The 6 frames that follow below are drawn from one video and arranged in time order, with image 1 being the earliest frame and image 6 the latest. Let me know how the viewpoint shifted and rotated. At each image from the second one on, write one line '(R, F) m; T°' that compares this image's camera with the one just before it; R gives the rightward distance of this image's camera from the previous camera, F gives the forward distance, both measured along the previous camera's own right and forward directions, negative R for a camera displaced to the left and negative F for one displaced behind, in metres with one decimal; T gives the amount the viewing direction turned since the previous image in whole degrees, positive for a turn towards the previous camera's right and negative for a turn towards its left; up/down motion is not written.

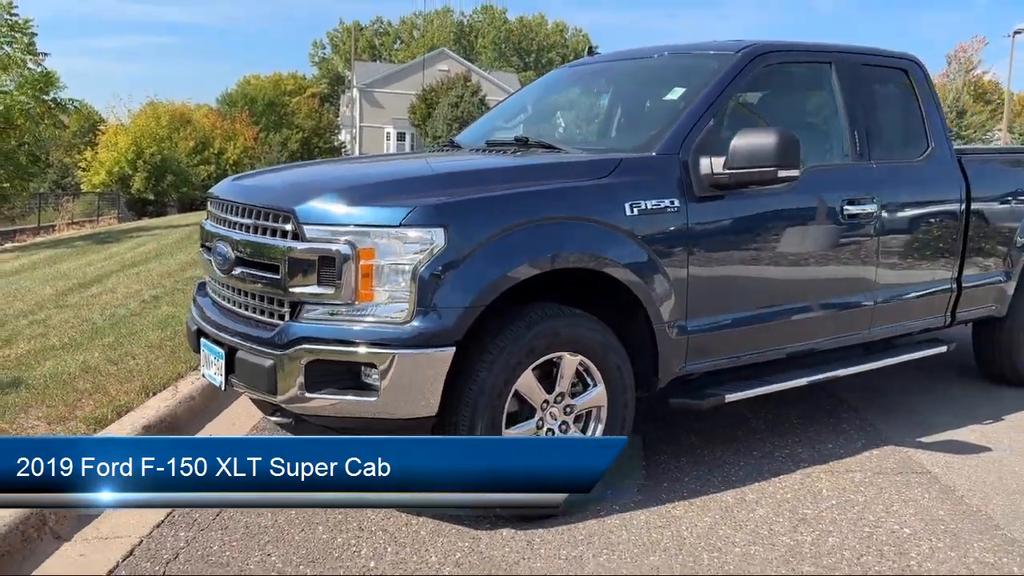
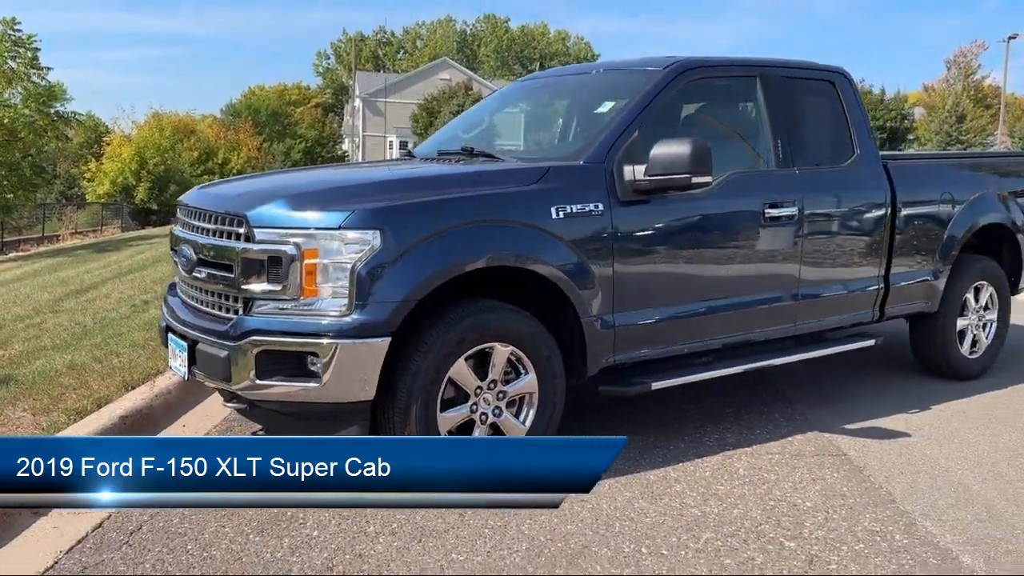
(+0.3, -0.3) m; 0°
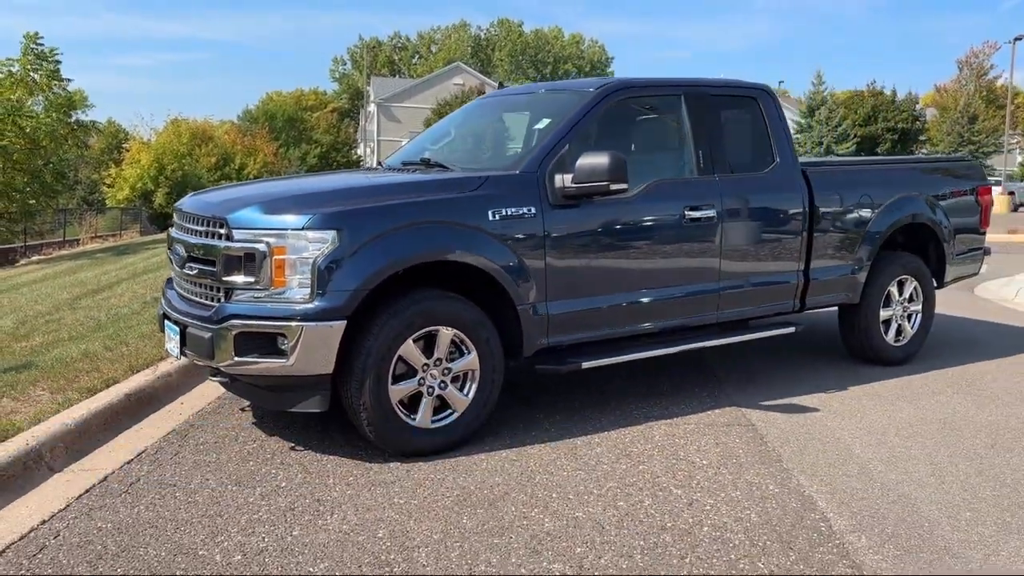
(+0.4, -0.7) m; -1°
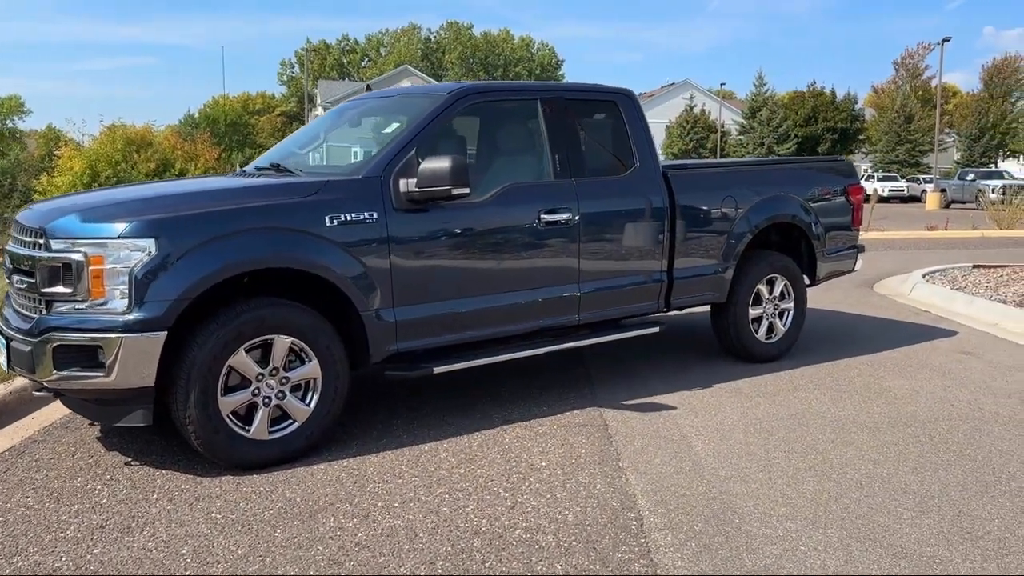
(+0.7, 0.0) m; +3°
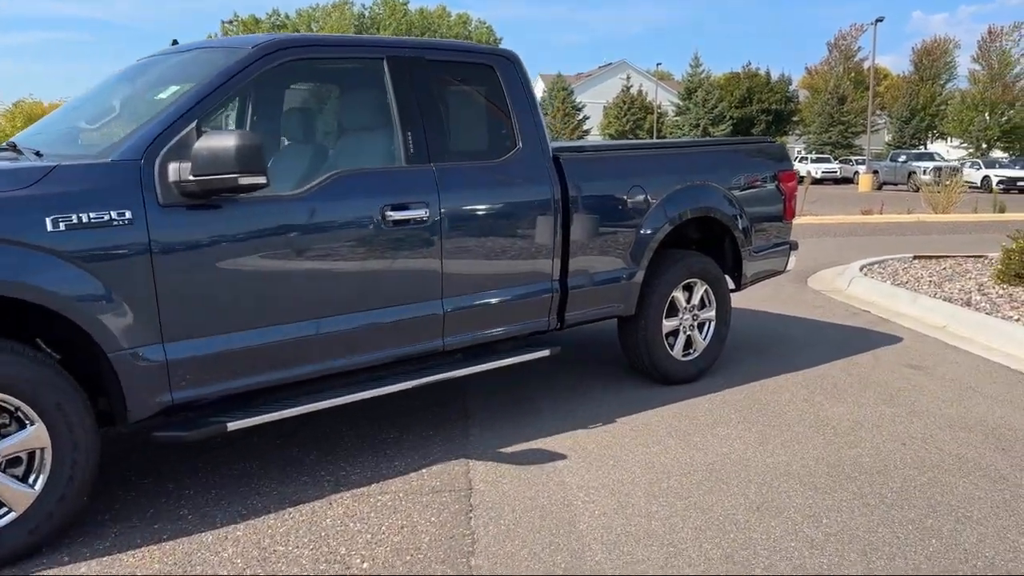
(+0.5, +1.2) m; +4°
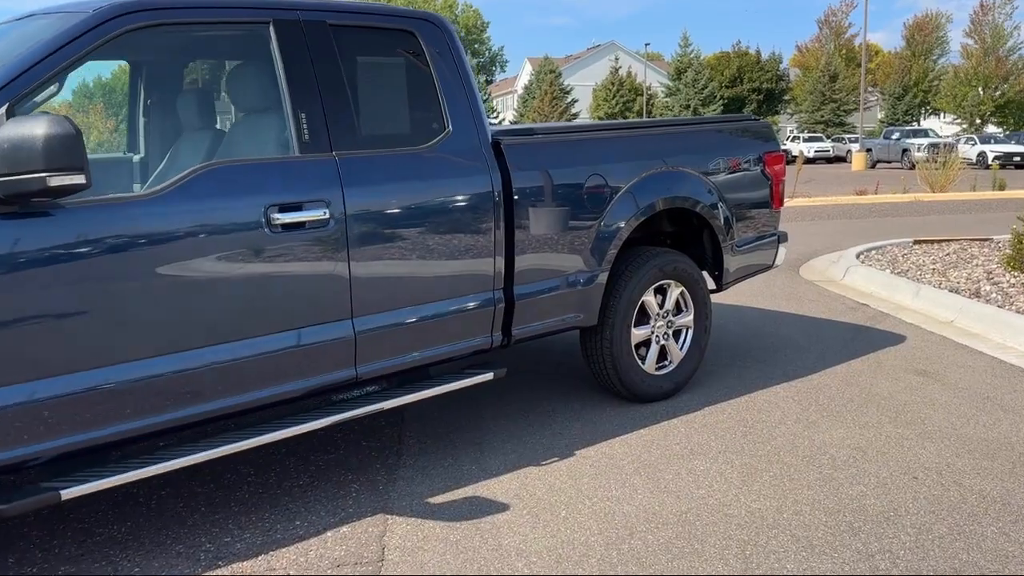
(+0.3, +0.8) m; 0°
